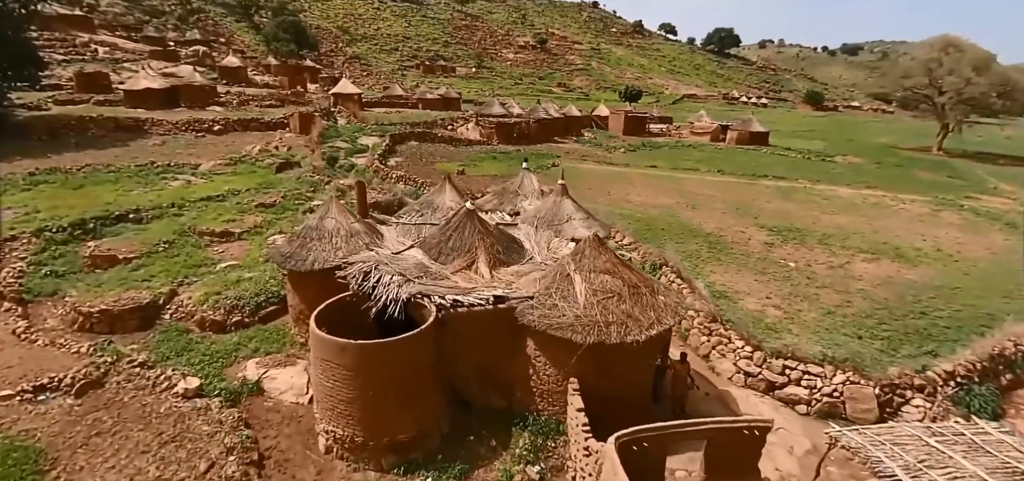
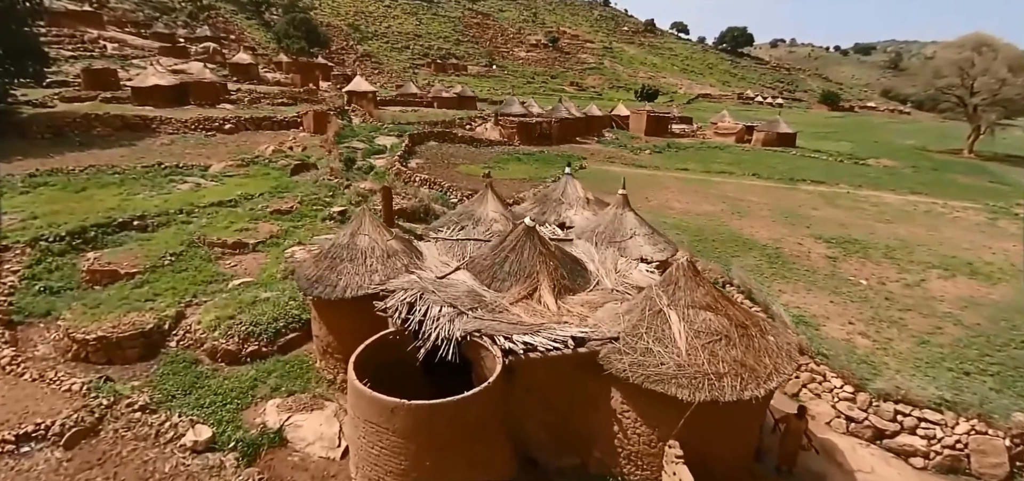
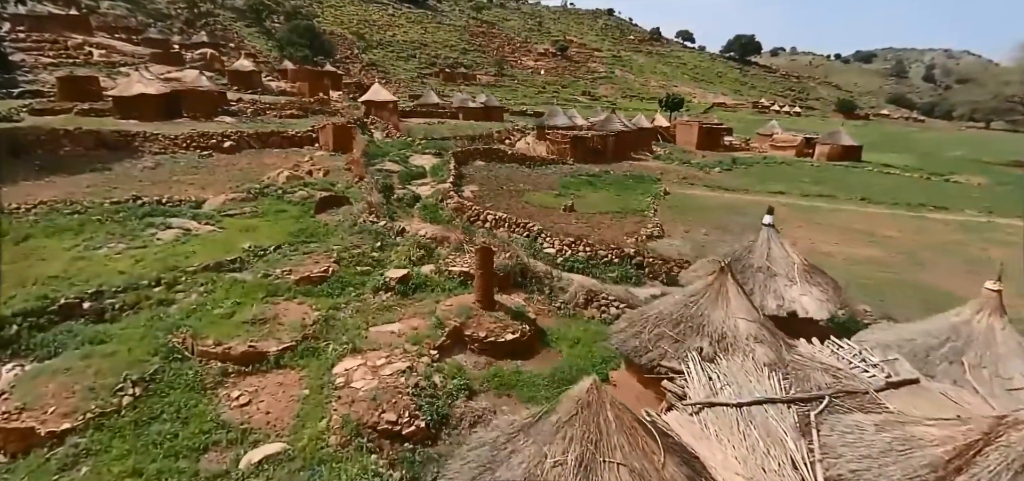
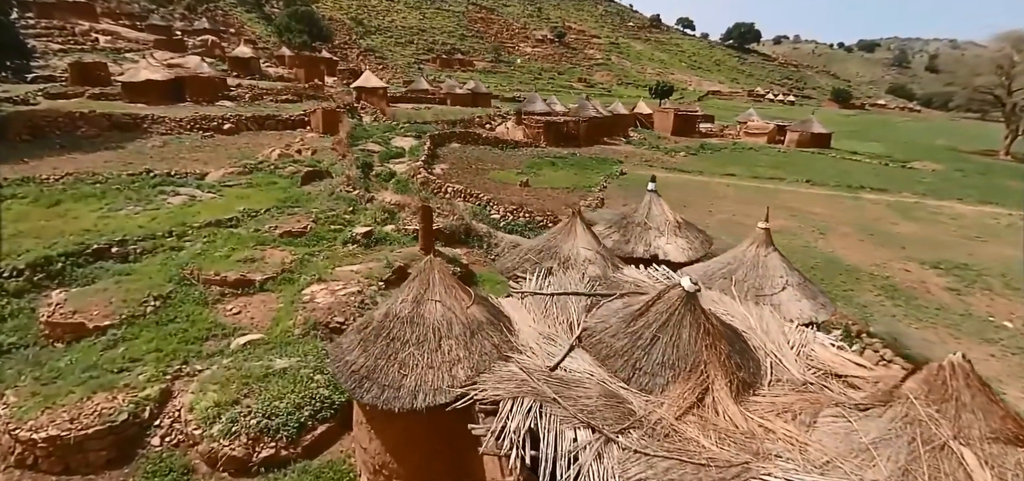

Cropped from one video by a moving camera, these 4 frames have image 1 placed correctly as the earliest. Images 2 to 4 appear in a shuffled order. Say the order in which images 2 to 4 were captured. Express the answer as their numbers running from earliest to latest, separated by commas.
2, 4, 3
